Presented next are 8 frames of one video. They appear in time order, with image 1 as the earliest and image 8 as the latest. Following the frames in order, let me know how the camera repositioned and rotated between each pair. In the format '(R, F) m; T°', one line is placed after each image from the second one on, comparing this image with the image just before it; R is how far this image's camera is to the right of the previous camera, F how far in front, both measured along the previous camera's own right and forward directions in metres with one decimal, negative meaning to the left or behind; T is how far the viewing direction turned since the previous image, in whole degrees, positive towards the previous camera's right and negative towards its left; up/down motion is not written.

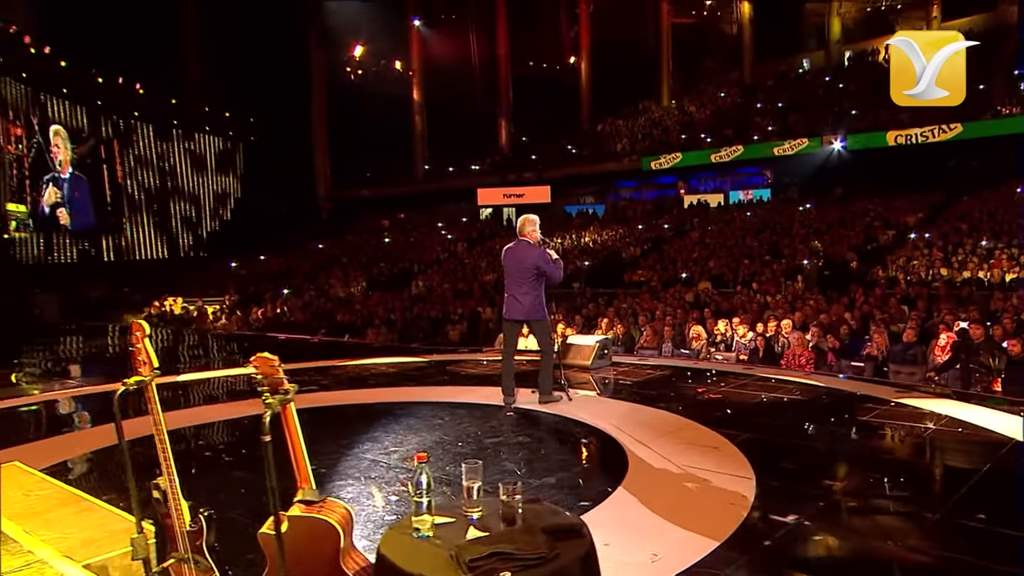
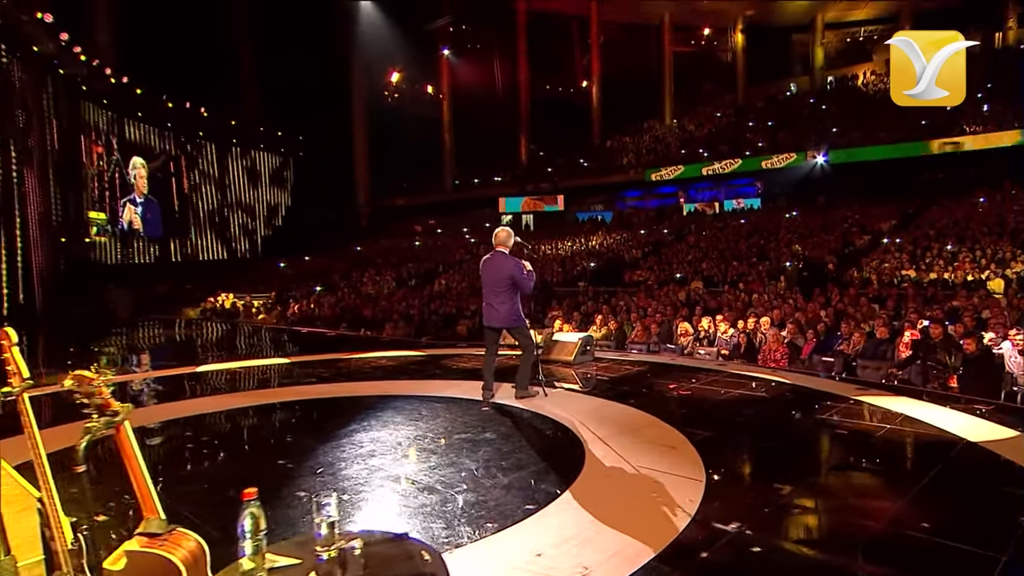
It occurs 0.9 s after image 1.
(+1.0, -0.9) m; -5°
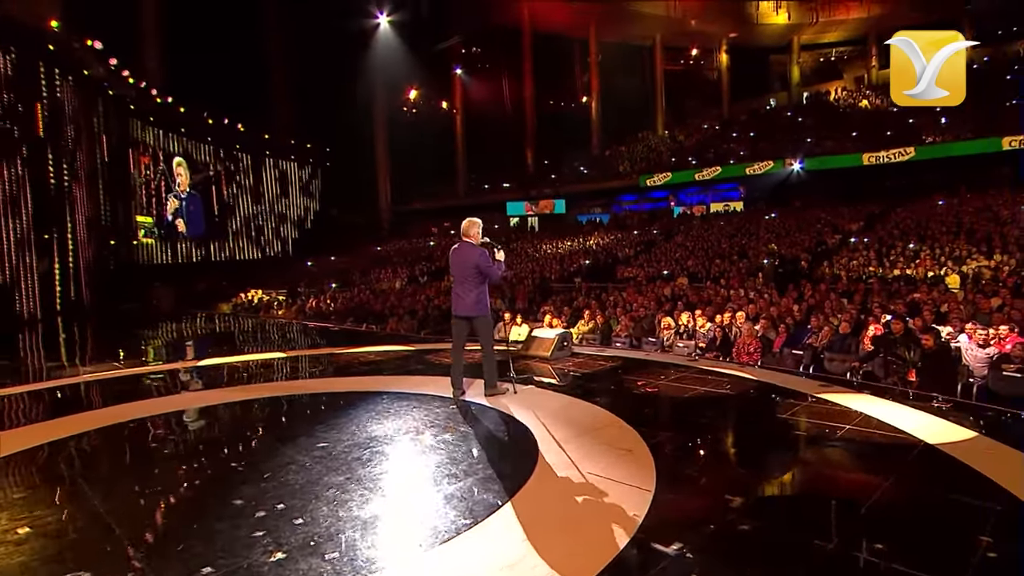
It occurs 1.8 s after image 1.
(-0.1, -1.2) m; -1°
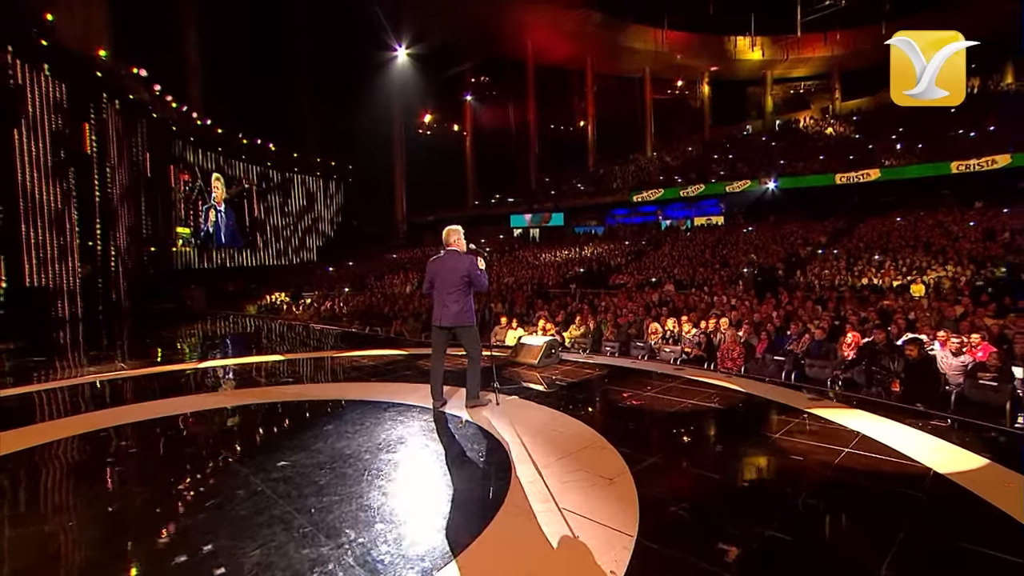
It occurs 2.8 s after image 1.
(-0.1, -1.4) m; 0°
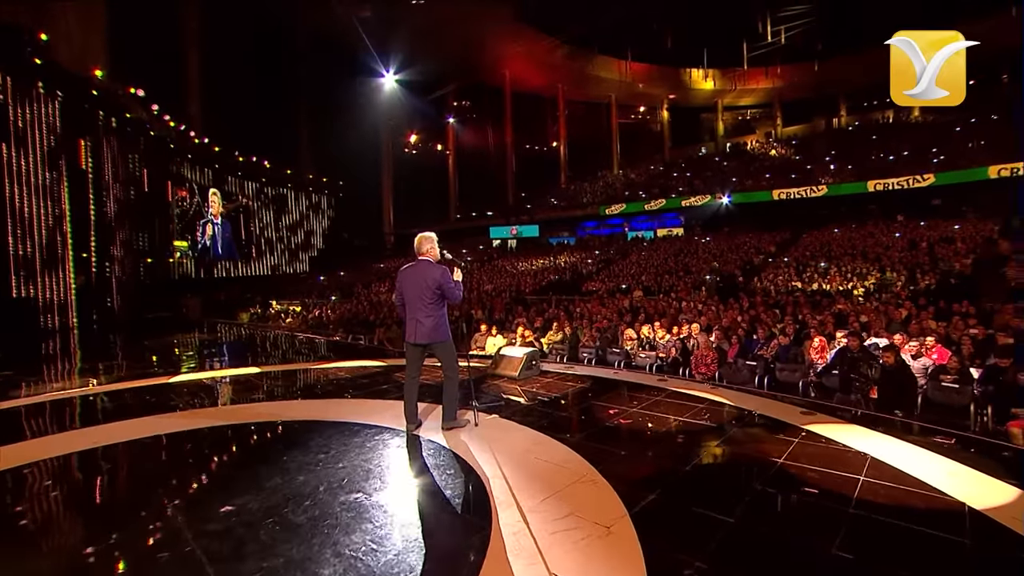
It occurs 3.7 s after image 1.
(+0.2, -1.3) m; +2°
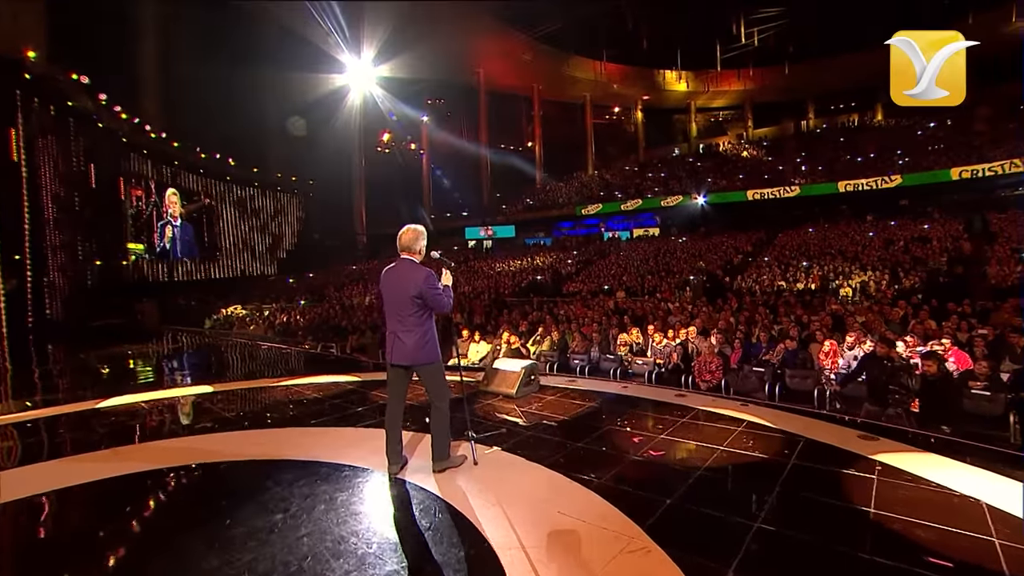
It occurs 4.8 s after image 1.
(-0.1, +0.2) m; +3°
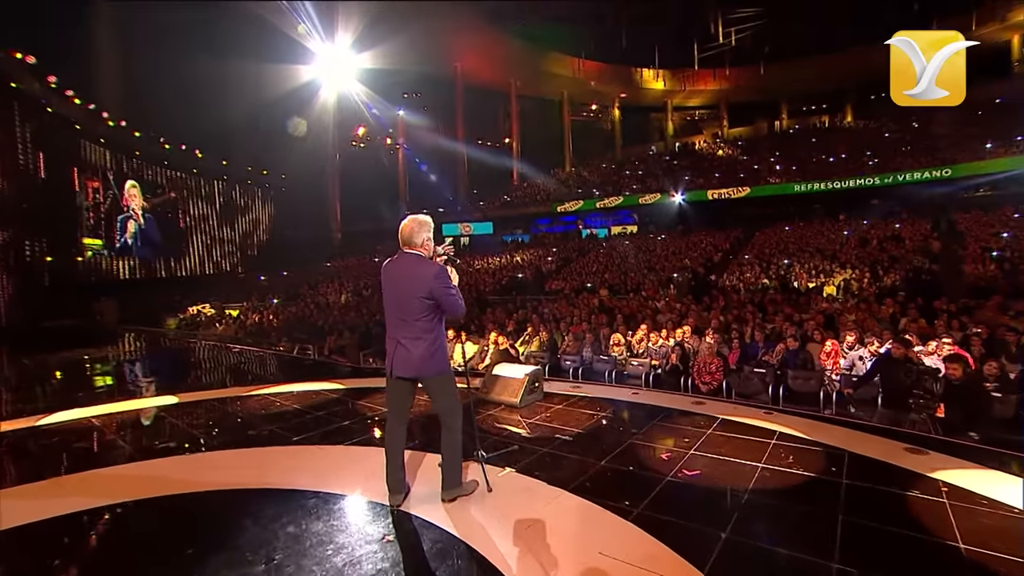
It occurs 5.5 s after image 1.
(-0.1, +0.1) m; +3°
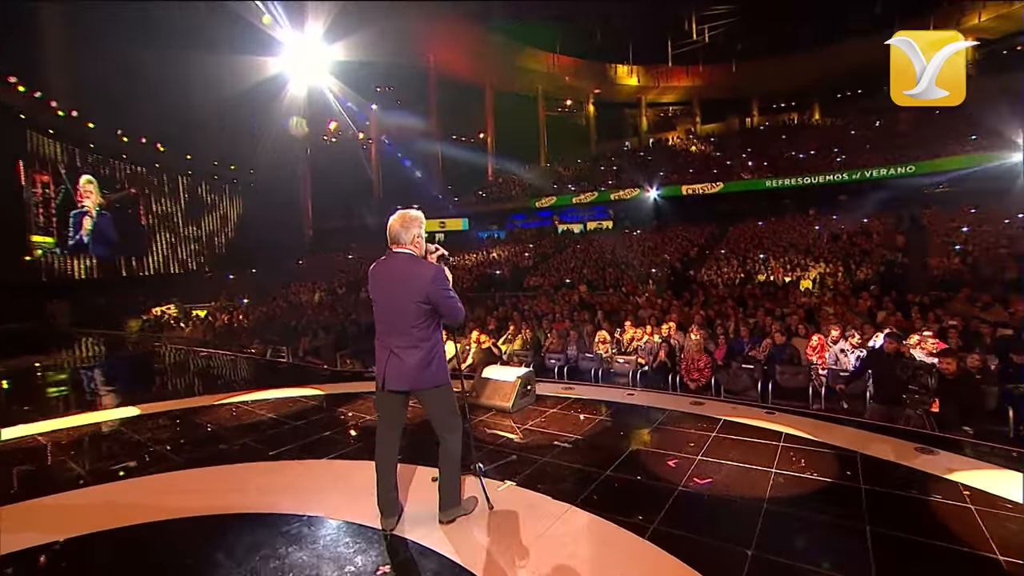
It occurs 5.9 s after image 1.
(0.0, +0.1) m; +3°
